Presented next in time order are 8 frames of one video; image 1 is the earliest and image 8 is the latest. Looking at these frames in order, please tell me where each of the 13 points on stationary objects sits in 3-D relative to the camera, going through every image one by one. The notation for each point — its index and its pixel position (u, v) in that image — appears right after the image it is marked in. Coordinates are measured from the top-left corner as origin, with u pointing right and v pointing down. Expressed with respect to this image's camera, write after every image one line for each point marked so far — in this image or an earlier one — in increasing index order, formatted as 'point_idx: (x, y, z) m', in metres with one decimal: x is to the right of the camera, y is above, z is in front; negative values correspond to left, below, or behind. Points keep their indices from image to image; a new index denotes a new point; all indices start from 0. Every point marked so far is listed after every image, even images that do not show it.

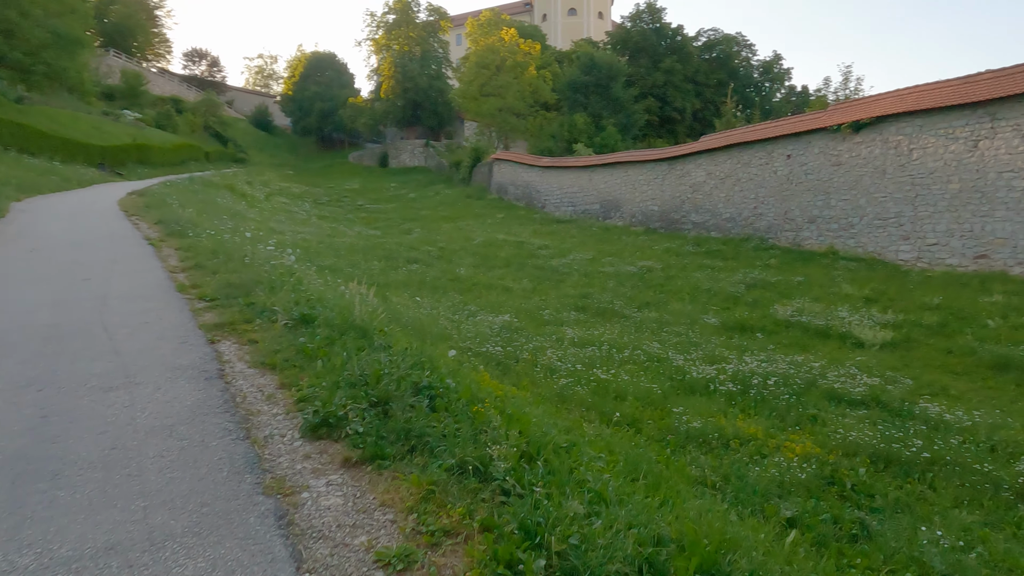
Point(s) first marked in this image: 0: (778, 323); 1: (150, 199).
0: (+4.1, -0.5, +10.3) m
1: (-8.0, +1.9, +14.6) m
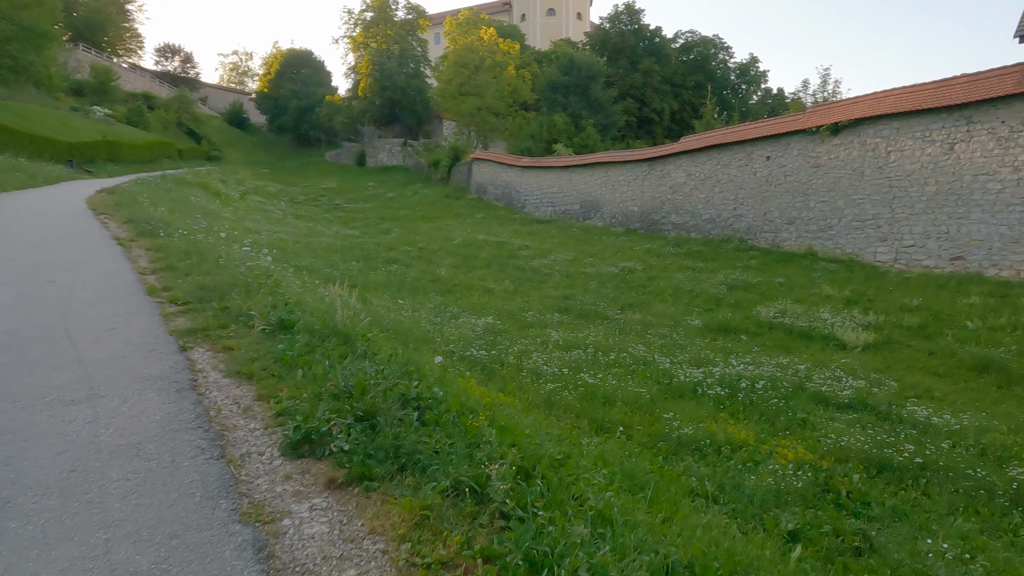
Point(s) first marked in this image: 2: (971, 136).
0: (+3.8, -0.6, +10.2) m
1: (-8.4, +1.9, +14.2) m
2: (+9.6, +3.2, +13.8) m
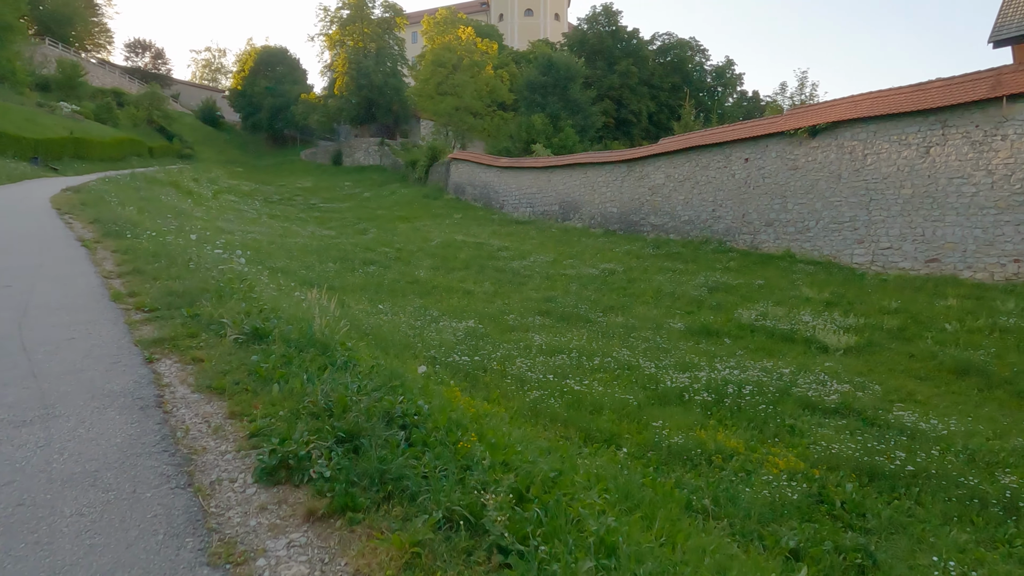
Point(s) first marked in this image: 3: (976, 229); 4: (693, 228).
0: (+3.5, -0.6, +10.2) m
1: (-8.8, +1.9, +13.7) m
2: (+9.1, +3.1, +14.0) m
3: (+9.5, +1.2, +13.6) m
4: (+5.3, +1.8, +19.4) m
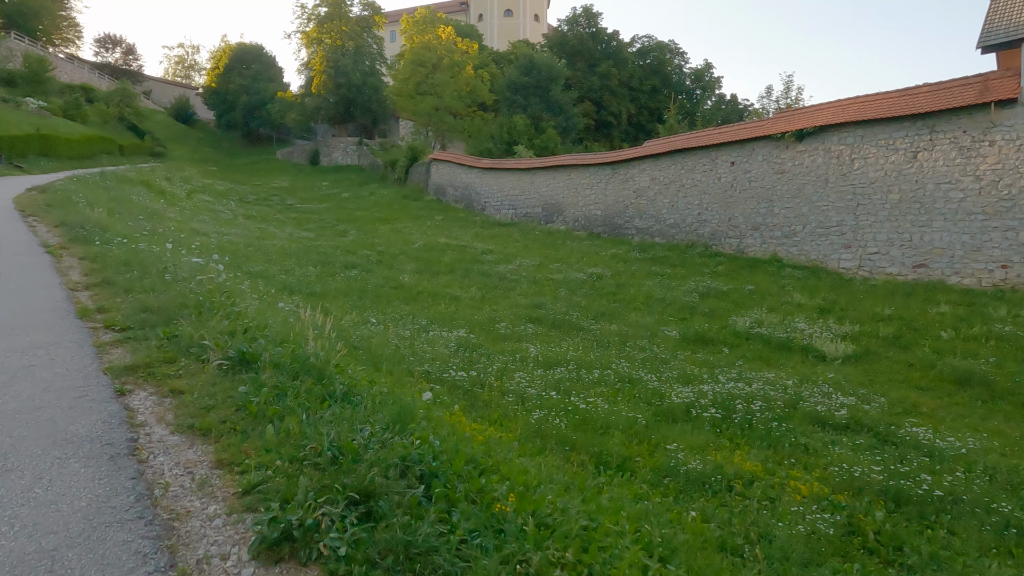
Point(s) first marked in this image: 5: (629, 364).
0: (+3.4, -0.7, +10.0) m
1: (-9.1, +1.8, +13.1) m
2: (+8.9, +3.0, +14.0) m
3: (+9.2, +1.1, +13.5) m
4: (+4.8, +1.6, +19.2) m
5: (+1.3, -0.9, +7.6) m
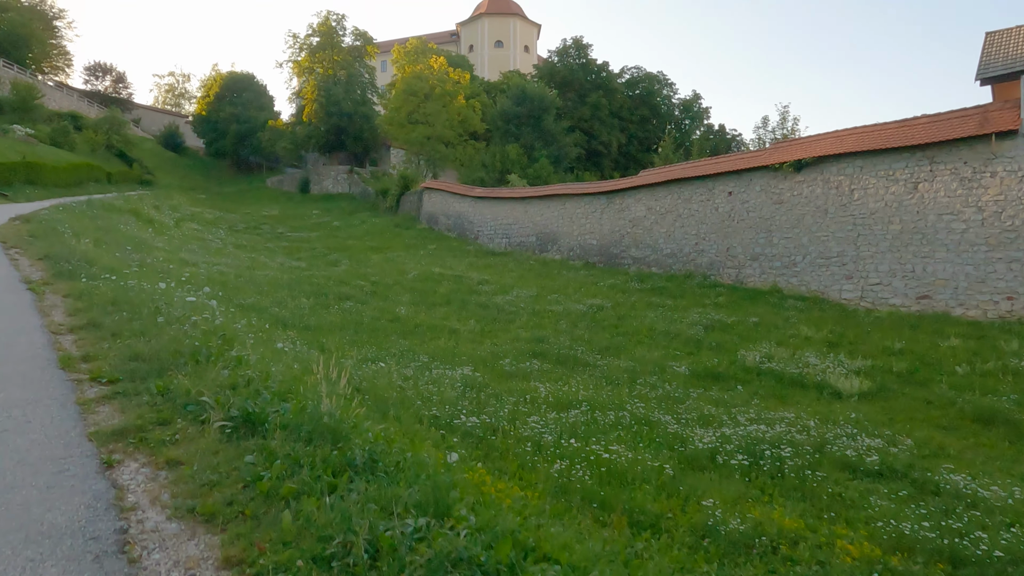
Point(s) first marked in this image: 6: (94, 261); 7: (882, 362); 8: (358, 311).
0: (+3.4, -1.2, +9.7) m
1: (-9.1, +1.2, +12.7) m
2: (+8.9, +2.3, +13.9) m
3: (+9.2, +0.5, +13.4) m
4: (+4.7, +0.8, +19.0) m
5: (+1.4, -1.3, +7.3) m
6: (-5.6, +0.4, +8.9) m
7: (+5.6, -1.1, +10.1) m
8: (-3.0, -0.5, +12.8) m
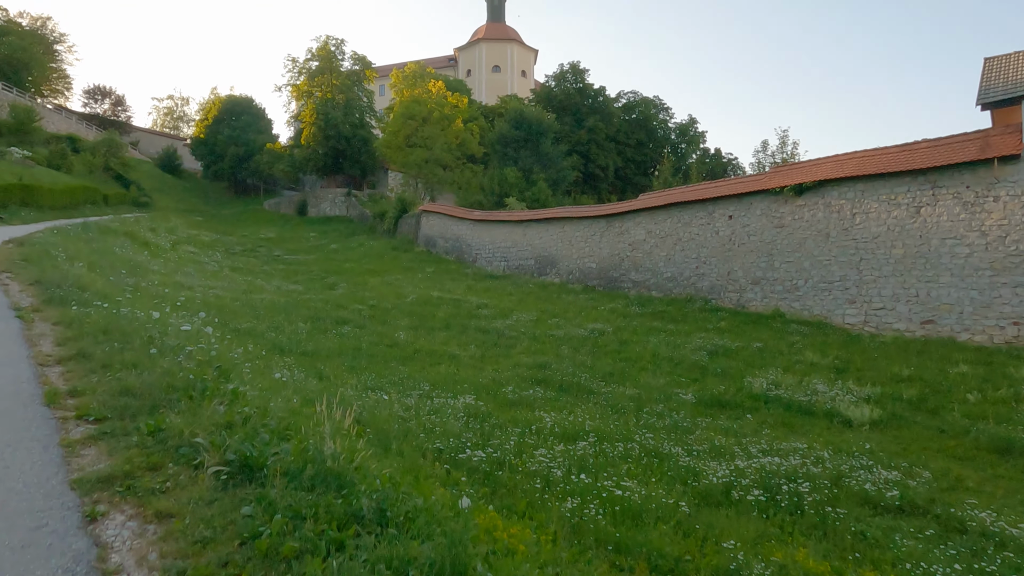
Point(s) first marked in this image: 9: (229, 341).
0: (+3.5, -1.6, +9.5) m
1: (-9.0, +0.7, +12.5) m
2: (+8.9, +1.8, +13.9) m
3: (+9.2, 0.0, +13.3) m
4: (+4.7, +0.1, +18.9) m
5: (+1.5, -1.5, +7.0) m
6: (-5.6, 0.0, +8.7) m
7: (+5.6, -1.5, +9.9) m
8: (-3.0, -0.9, +12.6) m
9: (-3.5, -0.6, +8.1) m
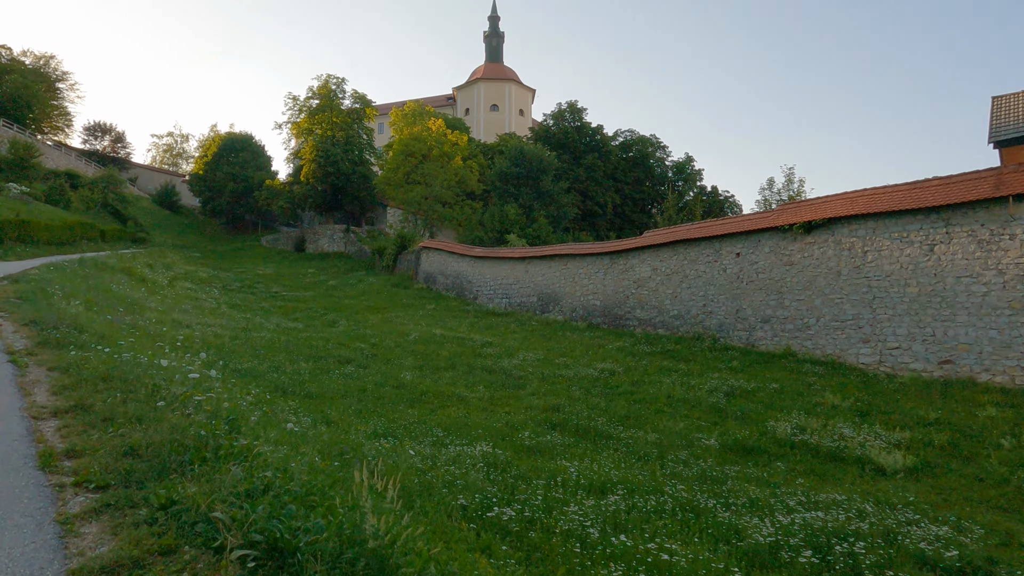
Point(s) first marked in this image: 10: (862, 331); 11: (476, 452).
0: (+3.7, -2.1, +9.1) m
1: (-8.9, 0.0, +12.1) m
2: (+9.0, +1.0, +13.7) m
3: (+9.4, -0.8, +13.0) m
4: (+4.8, -1.0, +18.5) m
5: (+1.7, -2.0, +6.6) m
6: (-5.4, -0.5, +8.3) m
7: (+5.8, -2.1, +9.5) m
8: (-2.8, -1.6, +12.2) m
9: (-3.3, -1.1, +7.7) m
10: (+7.8, -1.0, +14.8) m
11: (-0.4, -1.7, +7.0) m
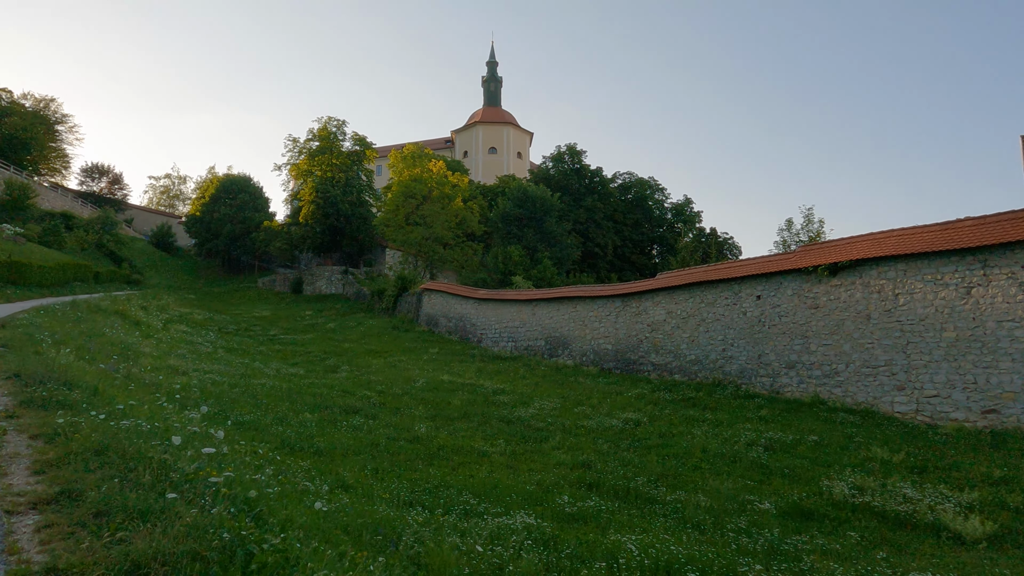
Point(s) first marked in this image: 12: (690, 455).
0: (+4.1, -2.7, +8.2) m
1: (-8.5, -0.8, +11.3) m
2: (+9.4, +0.1, +13.1) m
3: (+9.7, -1.7, +12.3) m
4: (+5.1, -2.2, +17.8) m
5: (+2.1, -2.4, +5.8) m
6: (-4.9, -1.0, +7.5) m
7: (+6.2, -2.7, +8.7) m
8: (-2.4, -2.4, +11.3) m
9: (-2.8, -1.6, +6.9) m
10: (+8.2, -1.9, +14.0) m
11: (0.0, -2.2, +6.2) m
12: (+2.9, -2.7, +10.7) m
